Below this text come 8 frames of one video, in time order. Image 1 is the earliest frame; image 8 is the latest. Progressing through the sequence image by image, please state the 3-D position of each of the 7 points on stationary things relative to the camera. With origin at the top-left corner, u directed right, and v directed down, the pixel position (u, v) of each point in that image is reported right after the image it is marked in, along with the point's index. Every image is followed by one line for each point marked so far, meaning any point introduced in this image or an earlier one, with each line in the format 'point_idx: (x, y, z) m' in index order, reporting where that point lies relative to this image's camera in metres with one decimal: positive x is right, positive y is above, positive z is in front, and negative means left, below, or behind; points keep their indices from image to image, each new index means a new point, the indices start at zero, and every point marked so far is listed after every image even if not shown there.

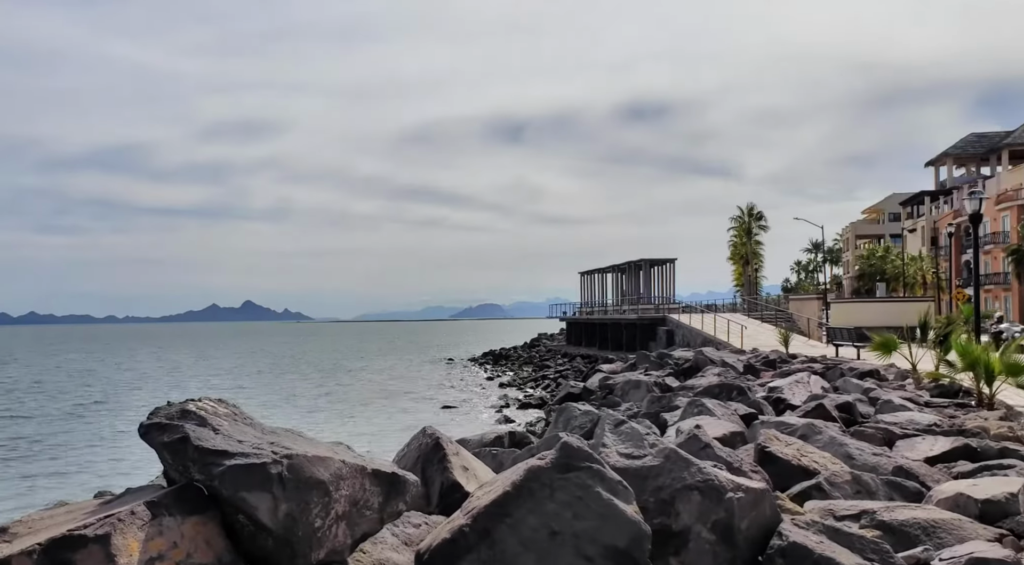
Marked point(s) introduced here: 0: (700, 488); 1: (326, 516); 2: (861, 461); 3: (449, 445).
0: (+1.0, -1.1, +4.3) m
1: (-0.7, -1.0, +3.4) m
2: (+3.5, -1.8, +8.2) m
3: (-0.4, -1.0, +5.3) m
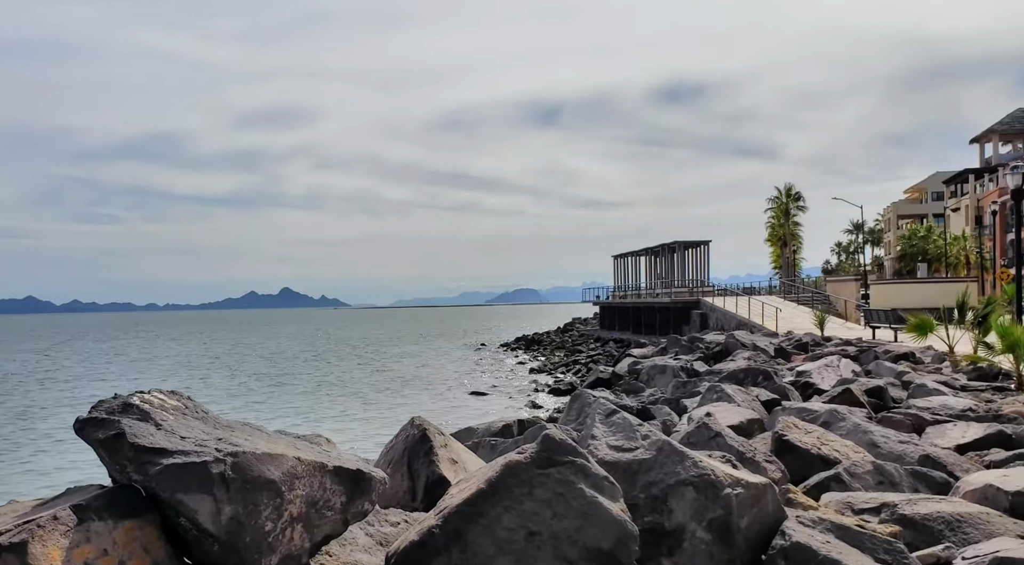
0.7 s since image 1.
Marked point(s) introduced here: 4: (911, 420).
0: (+0.9, -1.0, +4.0) m
1: (-0.9, -0.9, +3.1) m
2: (+3.6, -1.6, +7.8) m
3: (-0.5, -0.9, +5.1) m
4: (+4.7, -1.6, +9.7) m
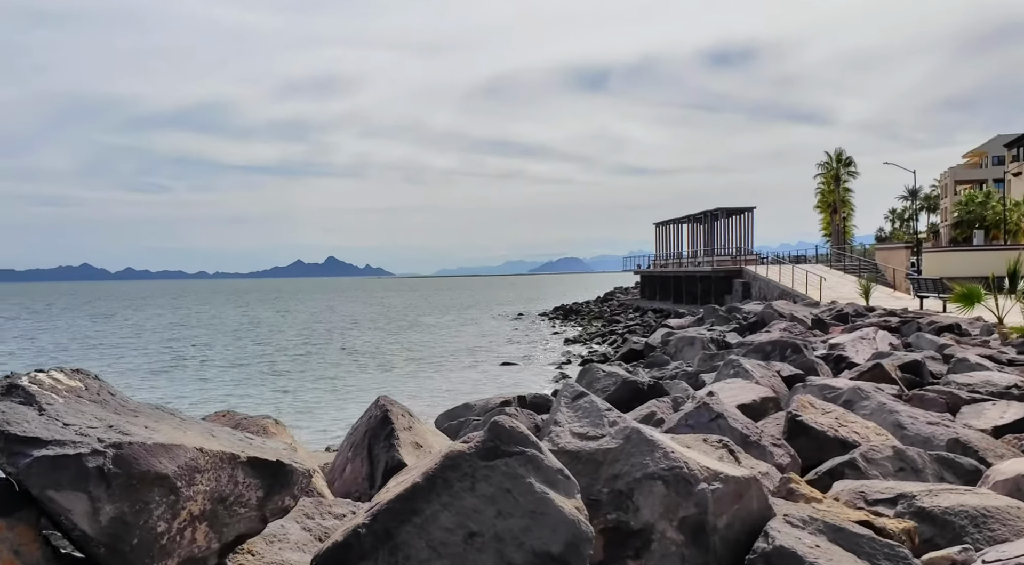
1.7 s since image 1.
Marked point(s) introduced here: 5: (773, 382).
0: (+0.7, -0.8, +3.5) m
1: (-1.1, -0.8, +2.8) m
2: (+3.5, -1.3, +7.2) m
3: (-0.7, -0.8, +4.7) m
4: (+4.8, -1.3, +9.1) m
5: (+2.8, -1.1, +8.9) m
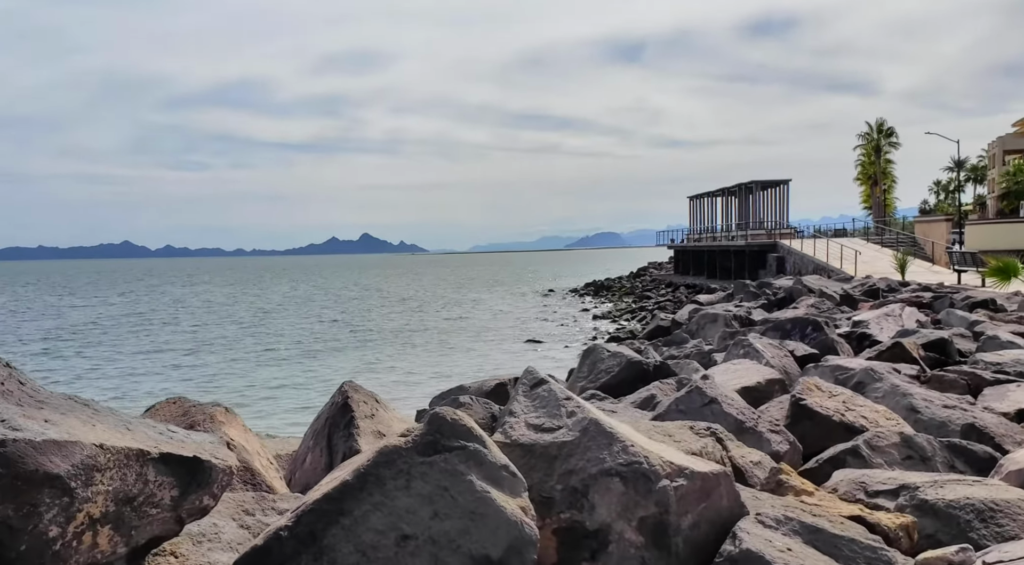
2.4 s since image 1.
0: (+0.4, -0.8, +3.3) m
1: (-1.4, -0.7, +2.6) m
2: (+3.5, -1.1, +6.8) m
3: (-0.8, -0.7, +4.5) m
4: (+4.8, -1.0, +8.6) m
5: (+2.8, -0.8, +8.5) m
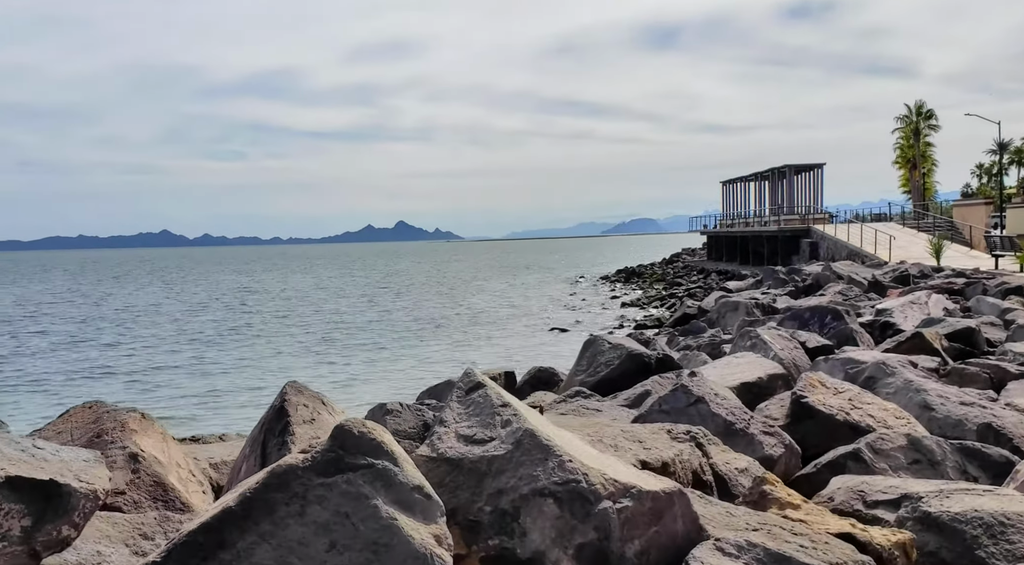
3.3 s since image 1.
0: (+0.2, -0.7, +2.9) m
1: (-1.7, -0.7, +2.2) m
2: (+3.3, -1.0, +6.3) m
3: (-1.1, -0.6, +4.1) m
4: (+4.7, -0.9, +8.1) m
5: (+2.7, -0.7, +8.0) m
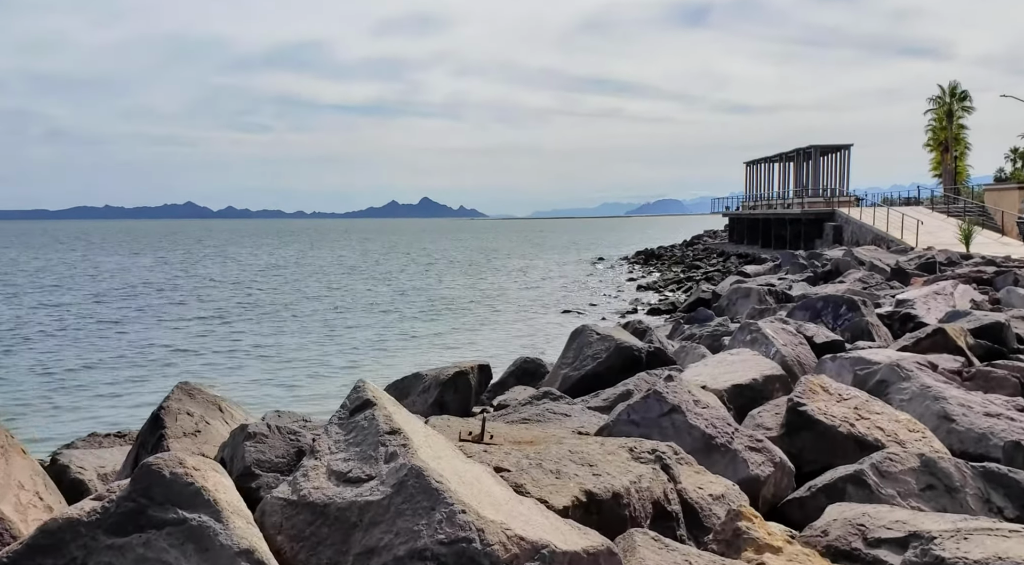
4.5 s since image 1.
0: (-0.2, -0.7, +2.2) m
1: (-2.1, -0.7, +1.6) m
2: (+3.0, -1.0, +5.6) m
3: (-1.4, -0.6, +3.4) m
4: (+4.5, -0.8, +7.3) m
5: (+2.5, -0.6, +7.3) m
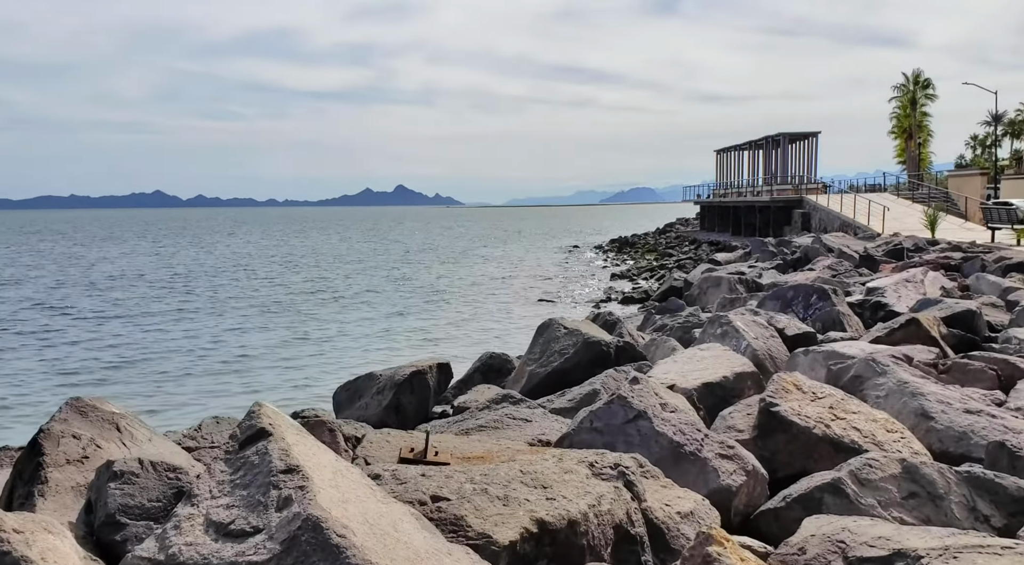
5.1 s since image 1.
0: (-0.3, -0.7, +1.8) m
1: (-2.2, -0.8, +1.1) m
2: (+2.8, -0.9, +5.3) m
3: (-1.6, -0.6, +3.0) m
4: (+4.2, -0.7, +7.0) m
5: (+2.2, -0.5, +7.0) m
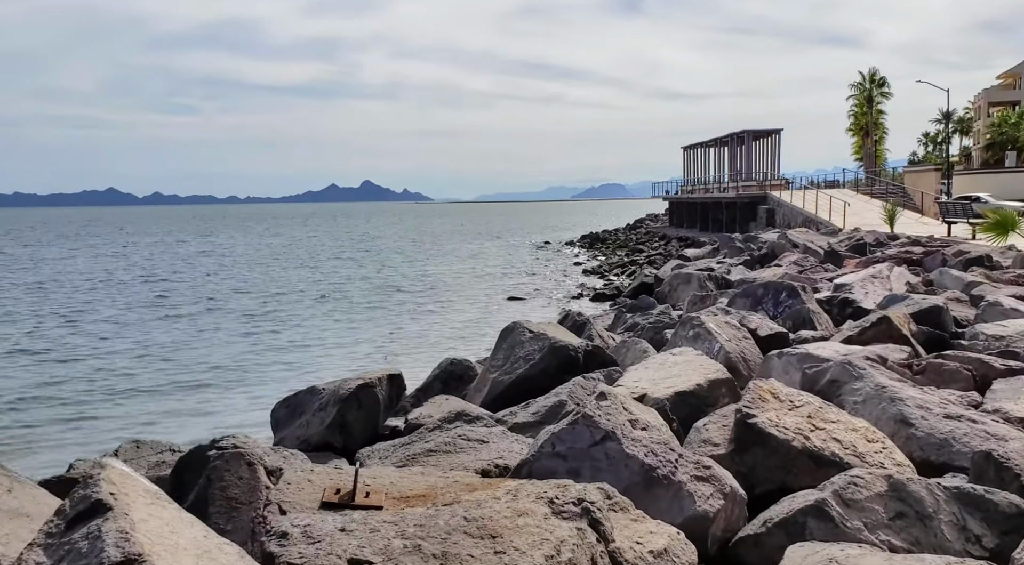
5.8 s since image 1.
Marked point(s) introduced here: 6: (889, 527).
0: (-0.5, -0.8, +1.3) m
1: (-2.3, -0.8, +0.6) m
2: (+2.5, -0.9, +5.0) m
3: (-1.8, -0.6, +2.5) m
4: (+3.8, -0.7, +6.8) m
5: (+1.8, -0.5, +6.6) m
6: (+1.8, -1.1, +3.8) m
